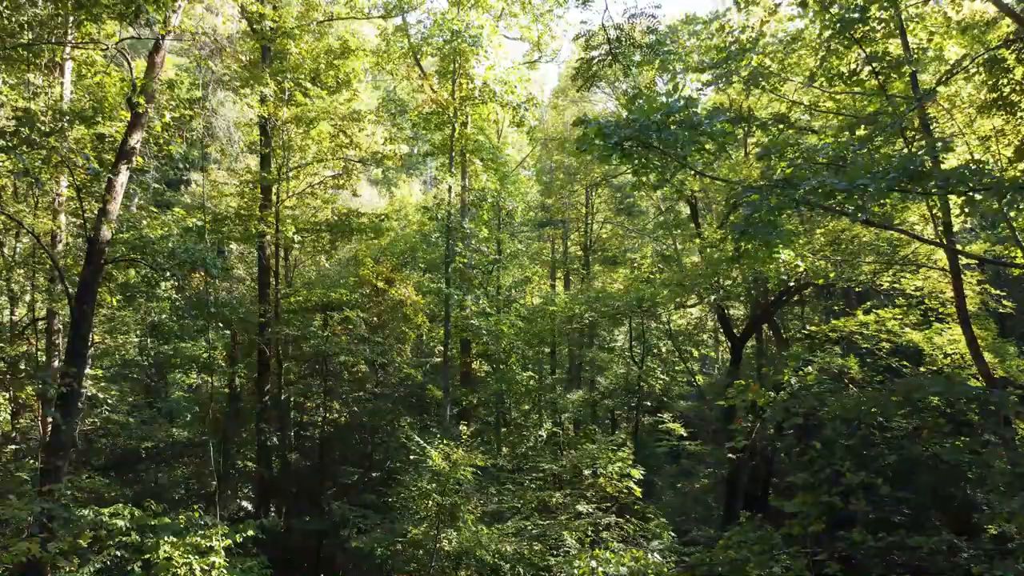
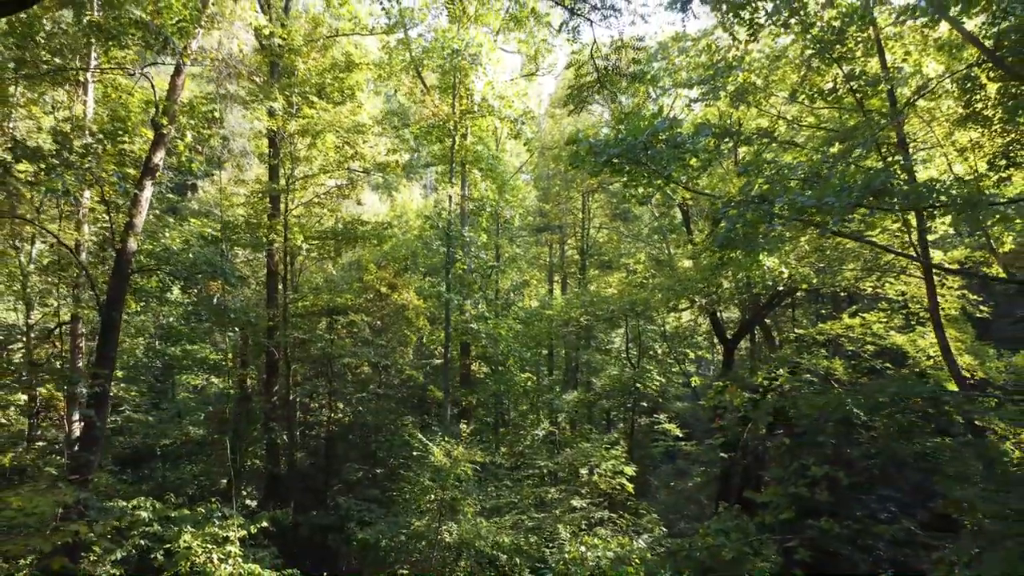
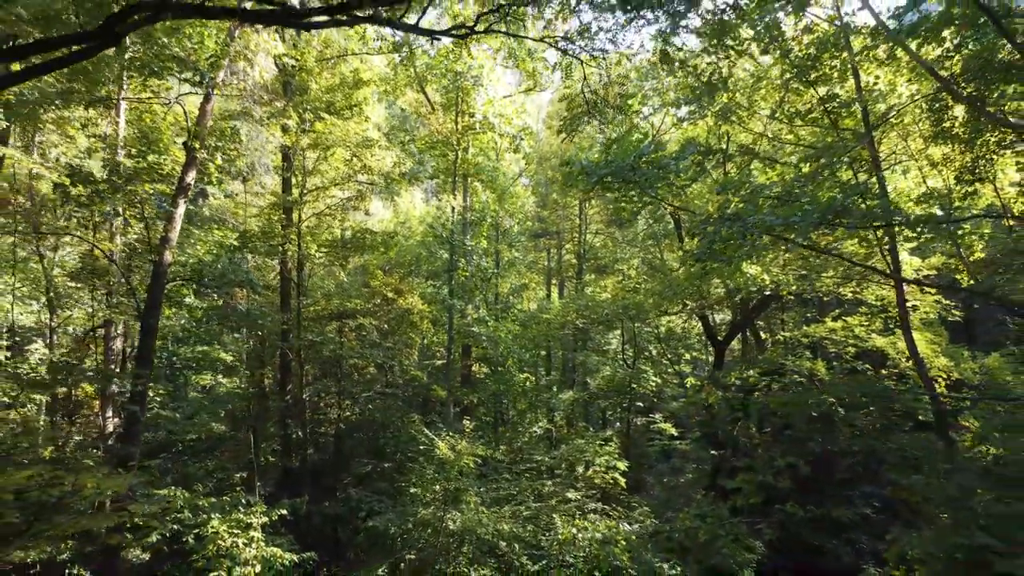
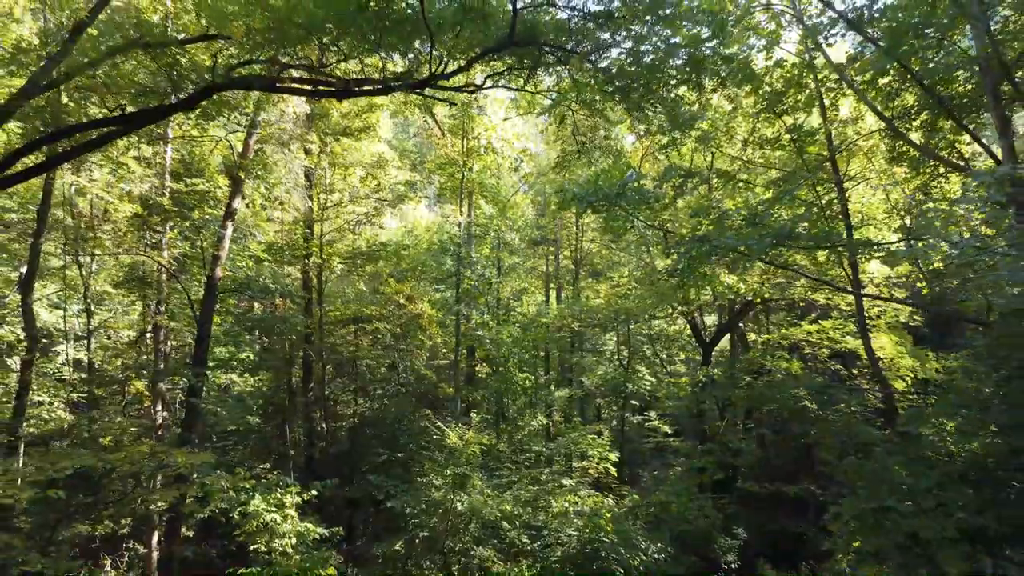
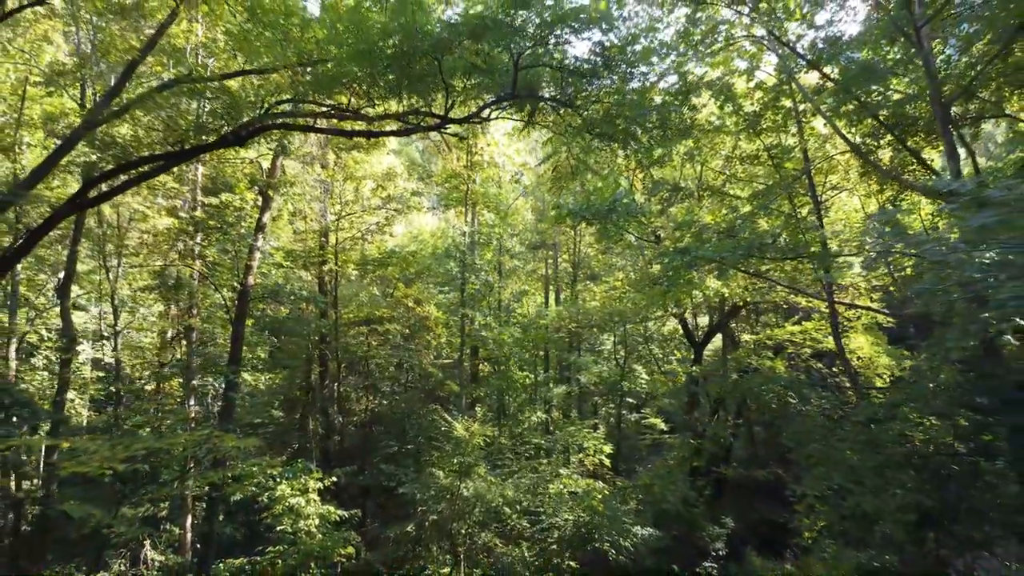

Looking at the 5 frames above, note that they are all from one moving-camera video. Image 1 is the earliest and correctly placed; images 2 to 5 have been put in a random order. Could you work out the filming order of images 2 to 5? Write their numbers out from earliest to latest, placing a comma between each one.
2, 3, 4, 5
